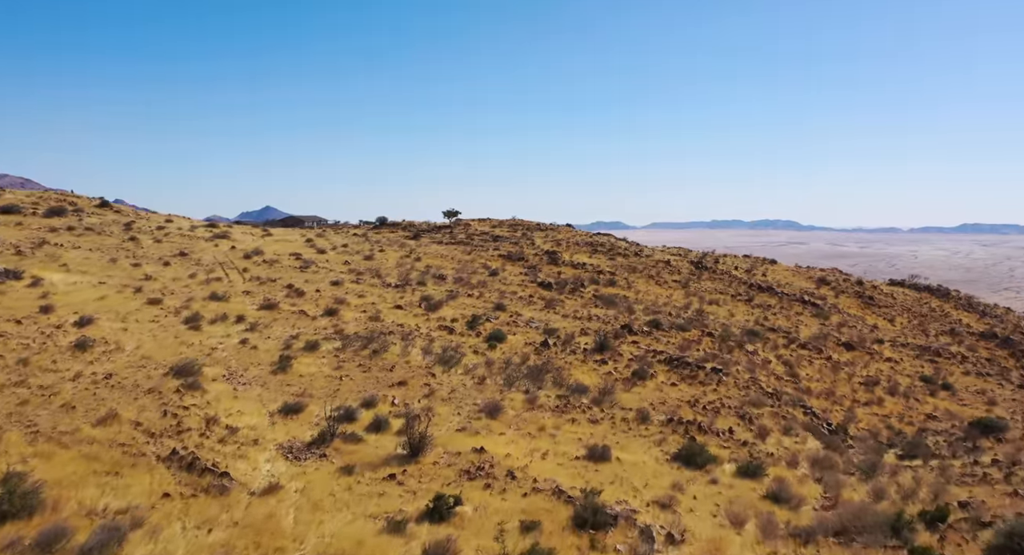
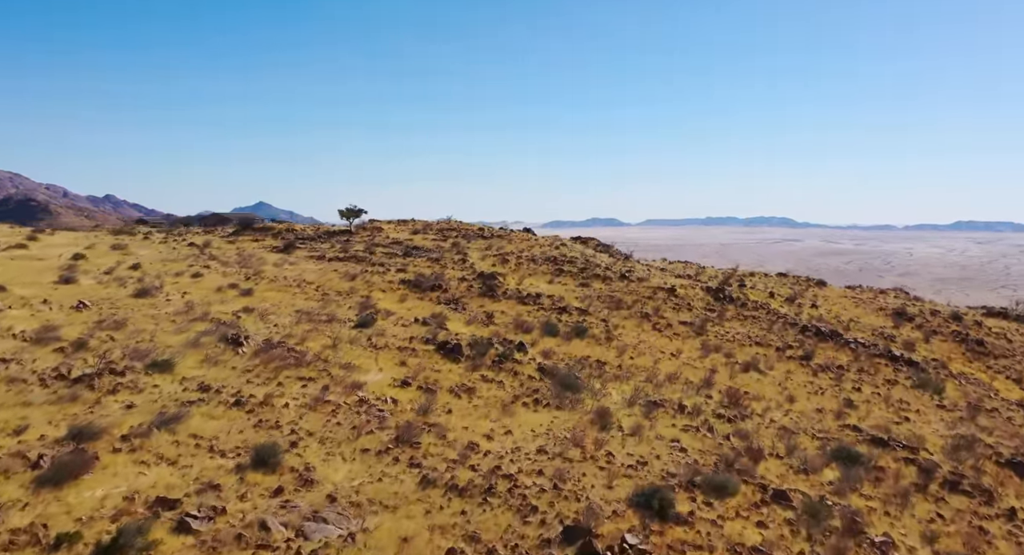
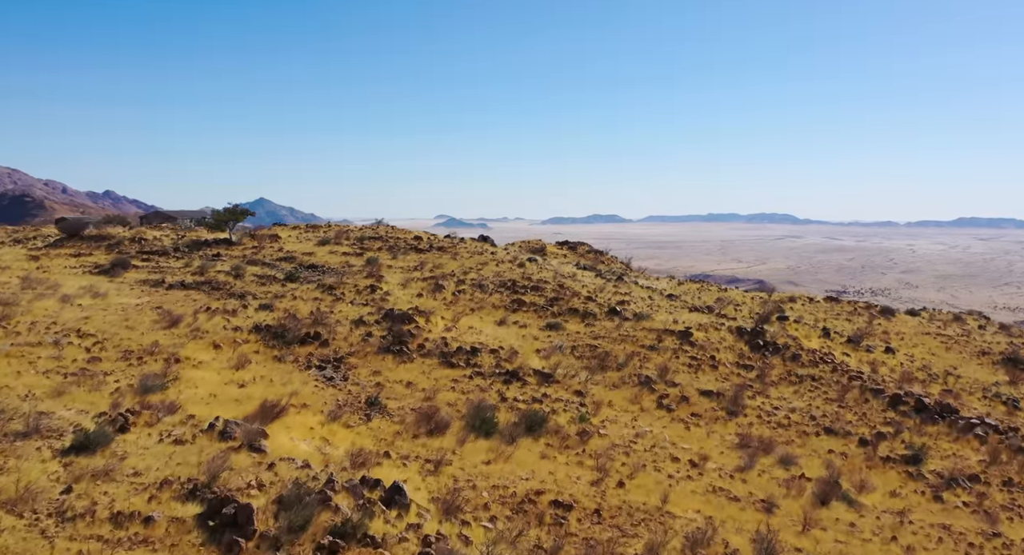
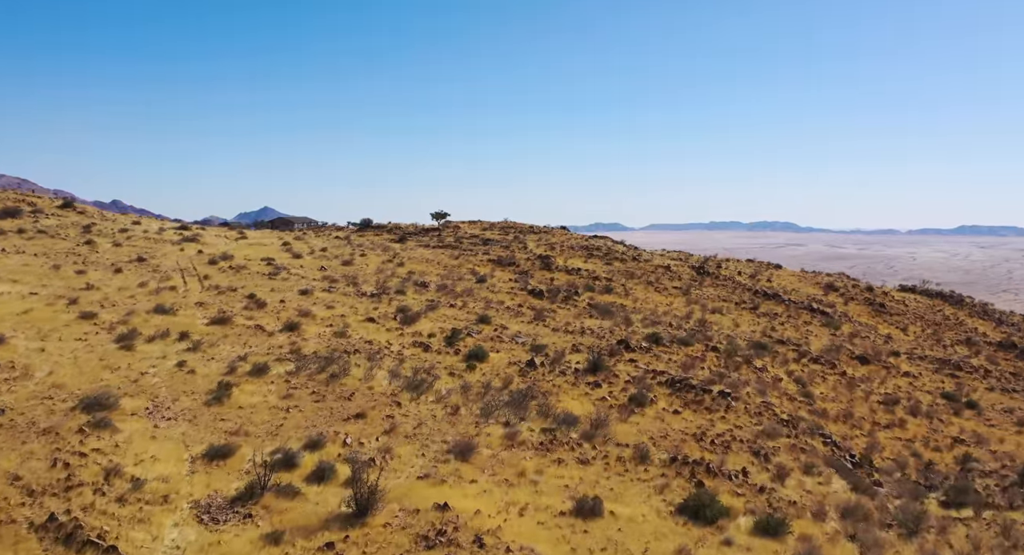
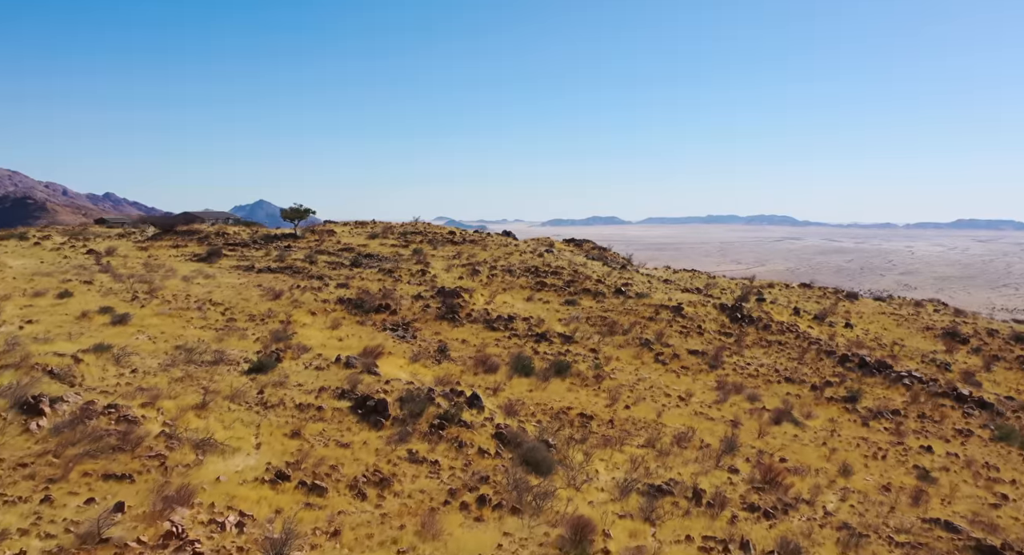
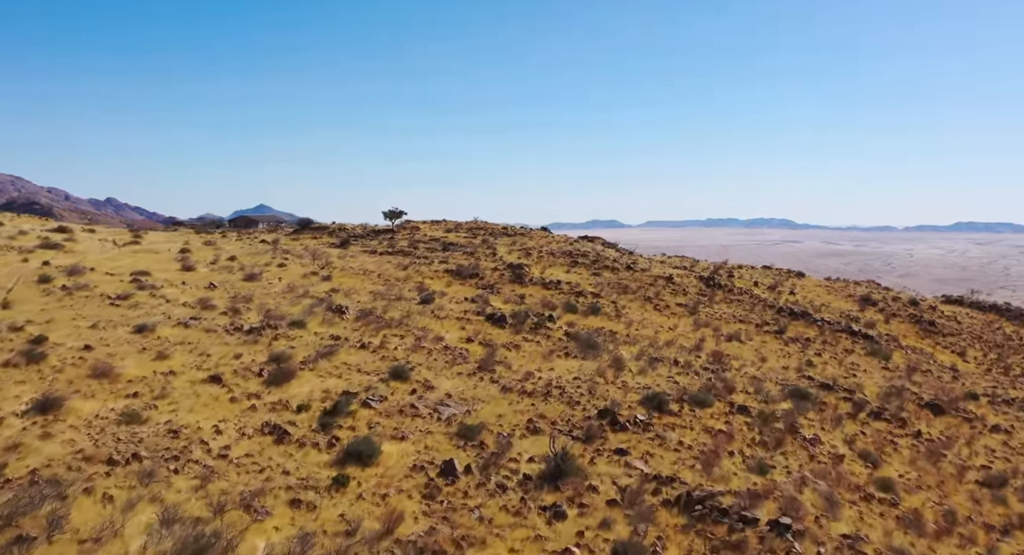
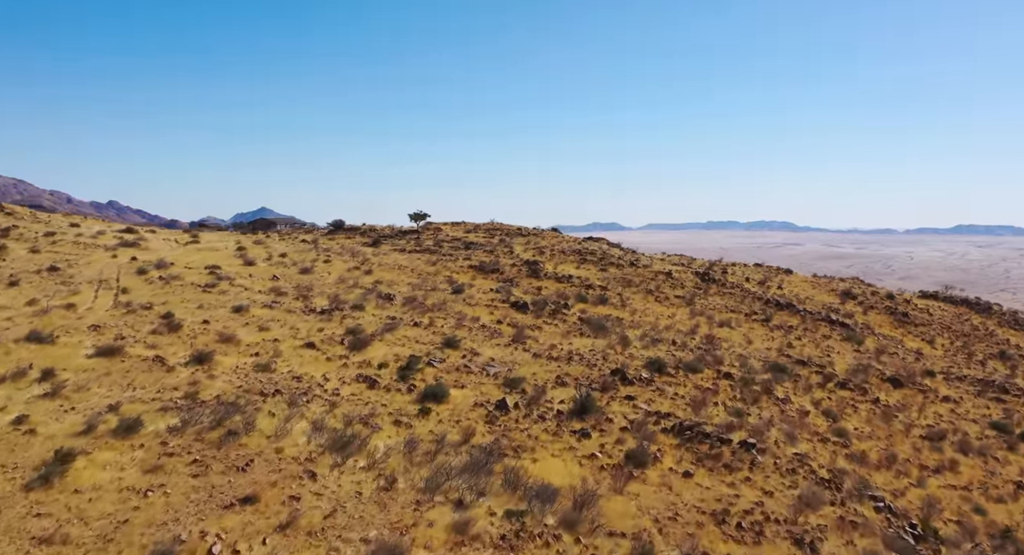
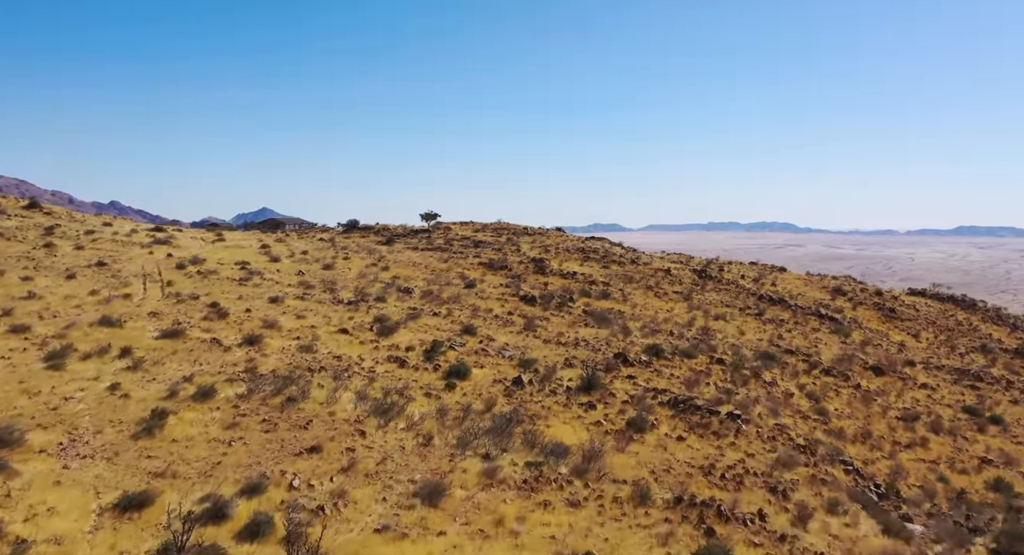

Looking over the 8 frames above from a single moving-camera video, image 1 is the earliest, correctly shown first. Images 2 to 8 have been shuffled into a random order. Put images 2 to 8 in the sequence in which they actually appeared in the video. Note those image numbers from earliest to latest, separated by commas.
4, 8, 7, 6, 2, 5, 3
